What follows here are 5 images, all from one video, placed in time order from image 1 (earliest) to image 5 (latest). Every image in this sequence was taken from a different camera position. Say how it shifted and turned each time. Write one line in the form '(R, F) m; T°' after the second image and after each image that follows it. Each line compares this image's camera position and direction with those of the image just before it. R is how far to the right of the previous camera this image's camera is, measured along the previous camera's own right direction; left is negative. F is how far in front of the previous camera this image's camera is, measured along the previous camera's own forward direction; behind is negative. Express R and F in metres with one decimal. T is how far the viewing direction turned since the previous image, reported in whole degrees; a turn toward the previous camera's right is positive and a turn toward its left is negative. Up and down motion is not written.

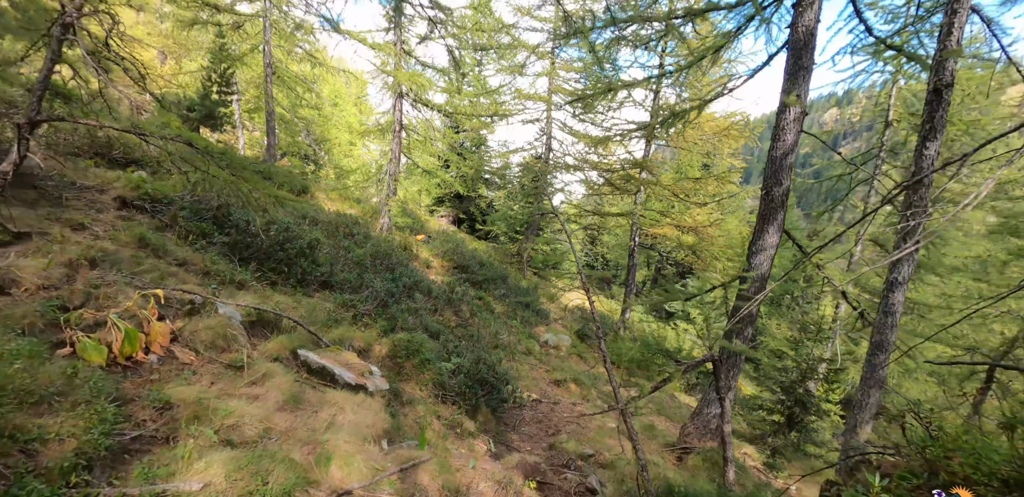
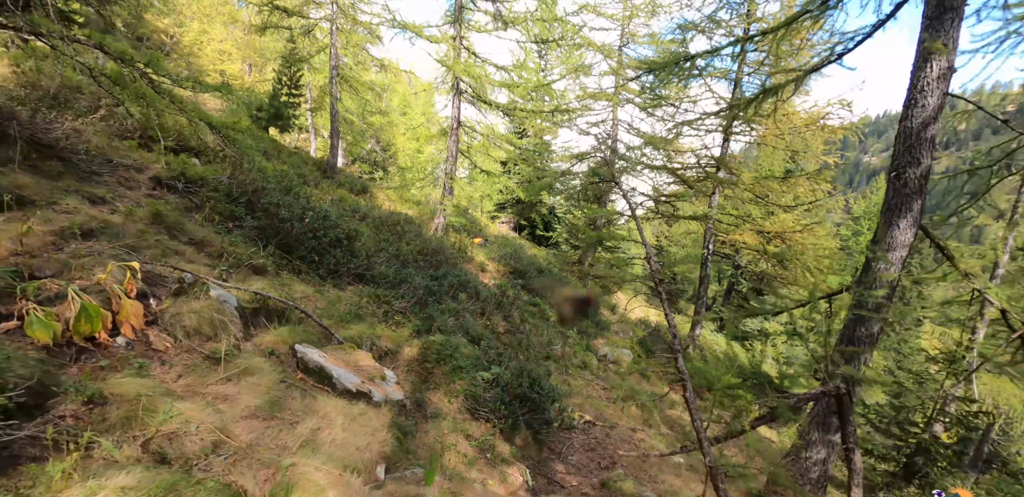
(+0.1, +1.0) m; -7°
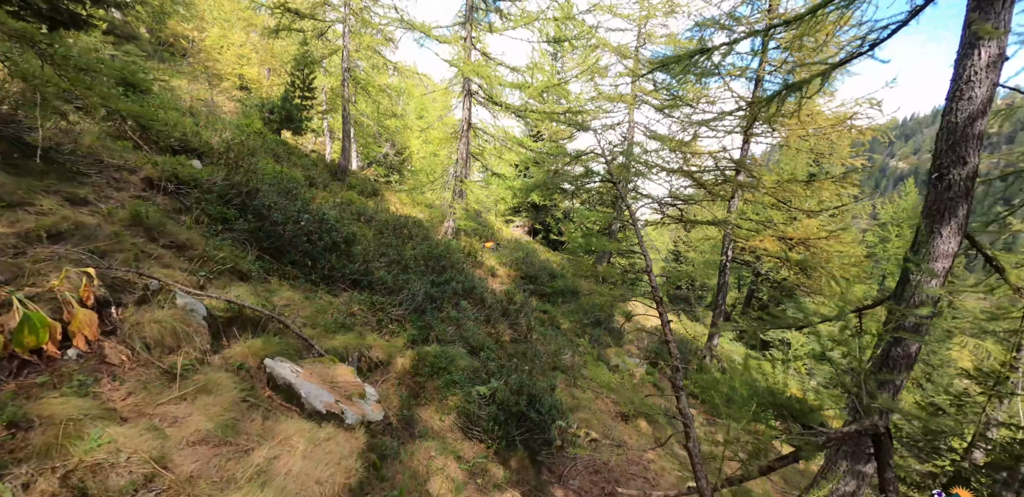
(+0.2, +0.4) m; -2°
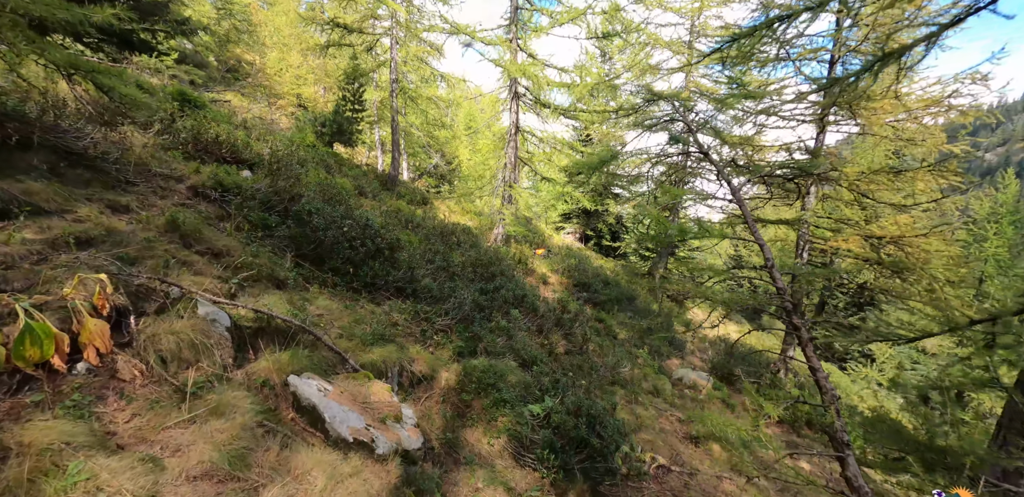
(0.0, +0.6) m; -6°
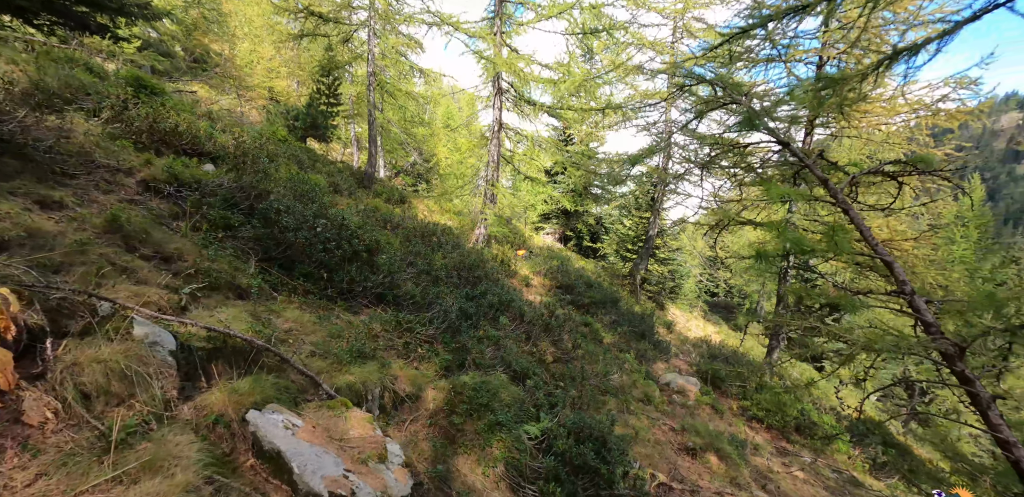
(-0.2, +0.5) m; +3°
